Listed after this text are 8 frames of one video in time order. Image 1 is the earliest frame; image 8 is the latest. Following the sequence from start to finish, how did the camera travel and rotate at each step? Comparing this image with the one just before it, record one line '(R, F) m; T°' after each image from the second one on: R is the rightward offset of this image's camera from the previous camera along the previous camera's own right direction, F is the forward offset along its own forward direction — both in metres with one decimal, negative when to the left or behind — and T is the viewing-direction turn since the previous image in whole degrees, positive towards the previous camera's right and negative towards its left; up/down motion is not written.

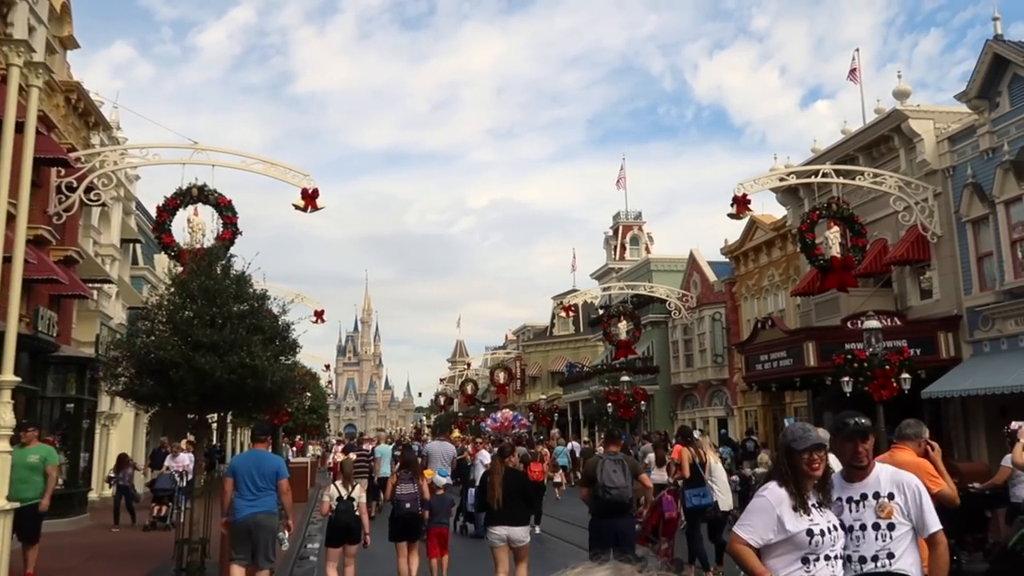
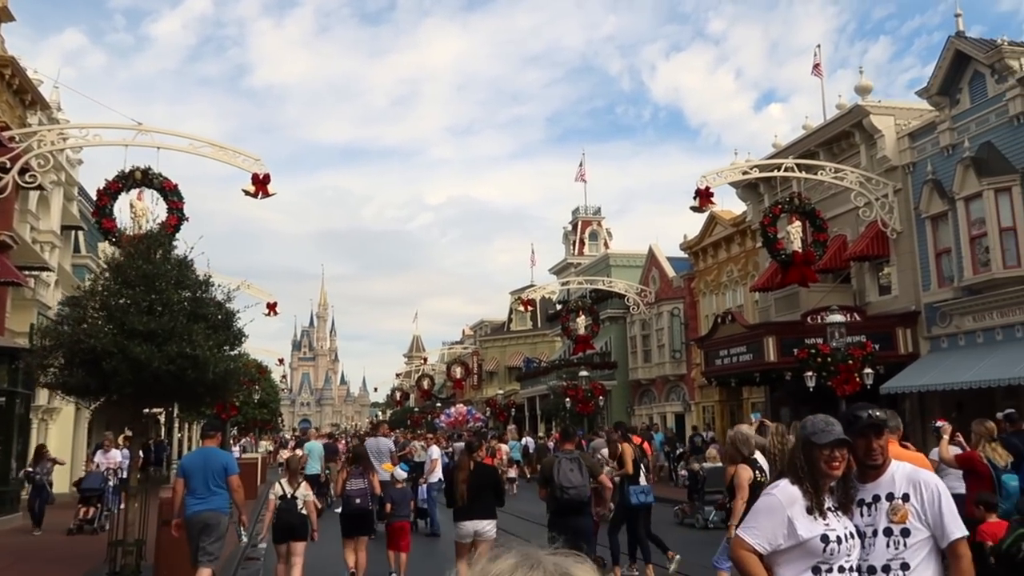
(0.0, +0.4) m; +3°
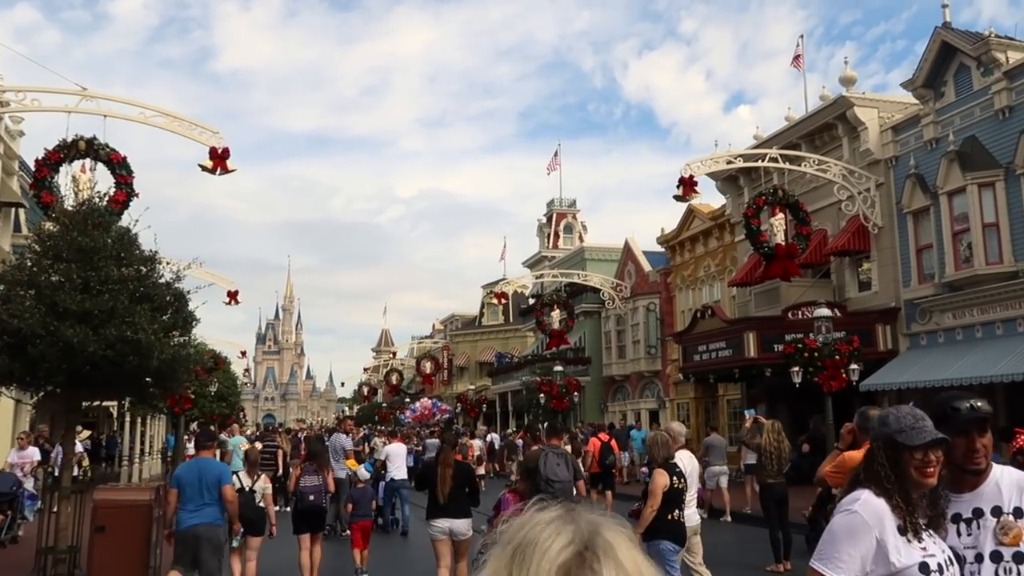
(-0.1, +0.7) m; +2°
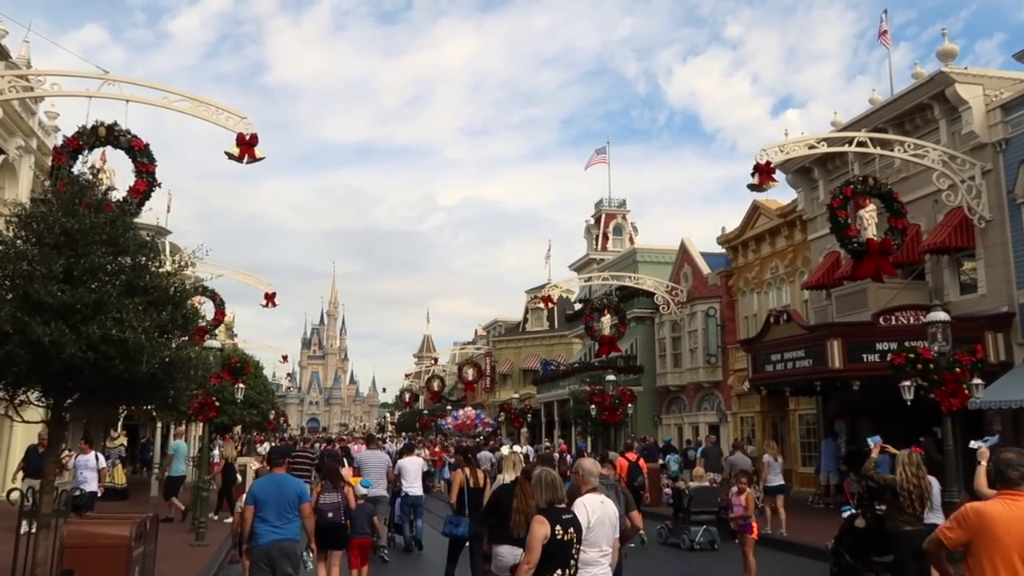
(-0.2, +2.0) m; -3°
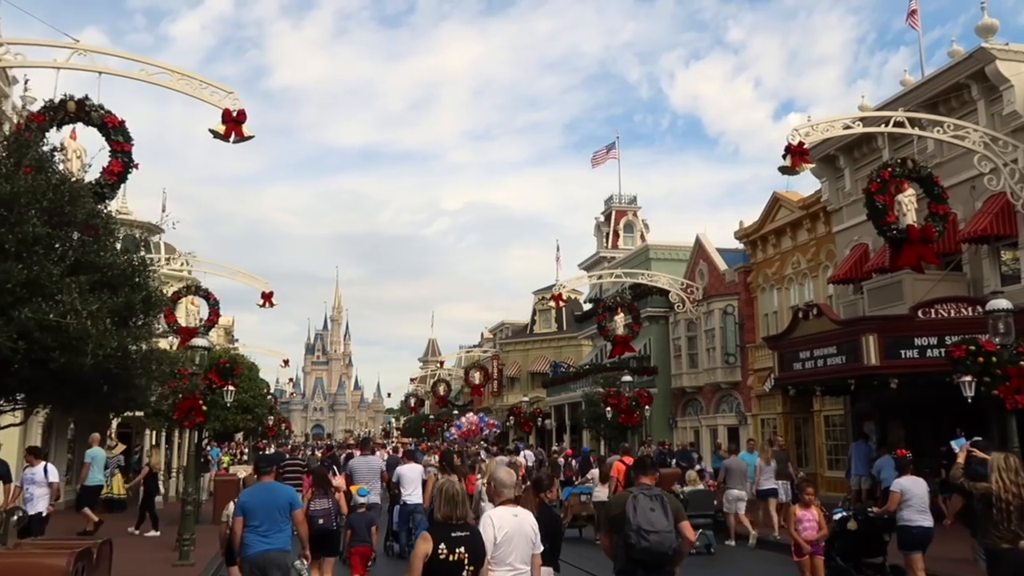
(-0.2, +1.1) m; 0°
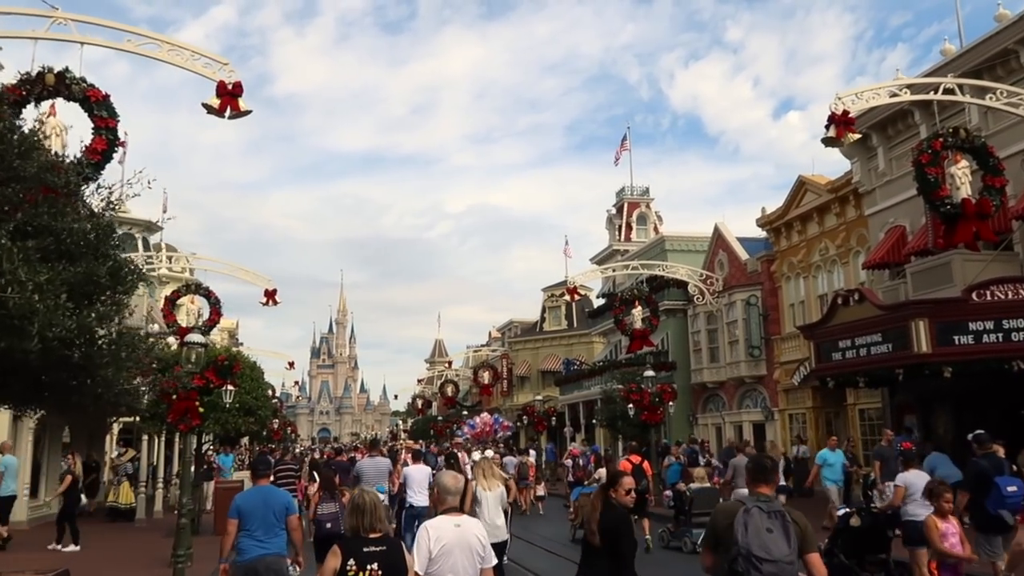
(-0.3, +1.2) m; 0°
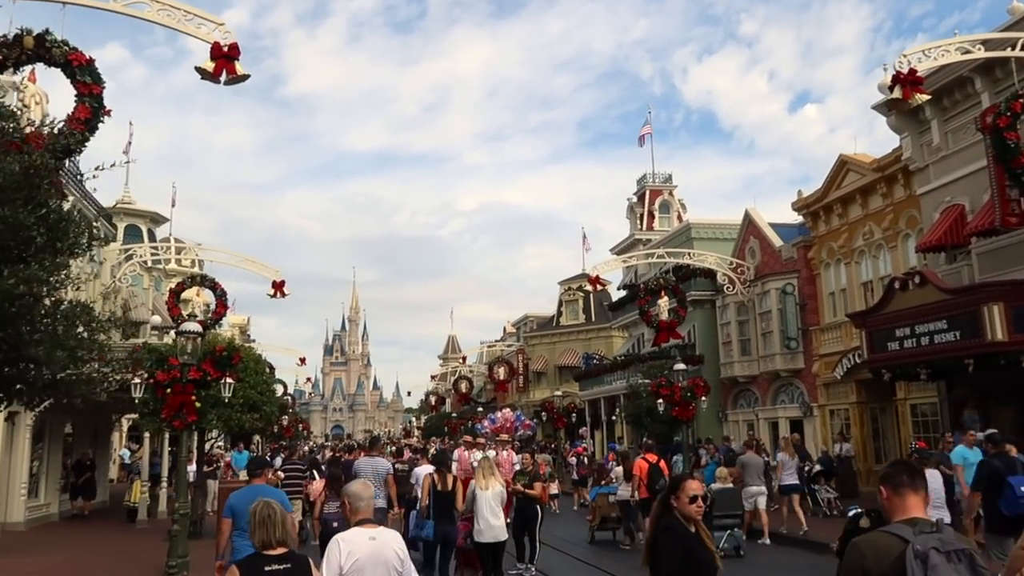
(-0.2, +1.5) m; -1°
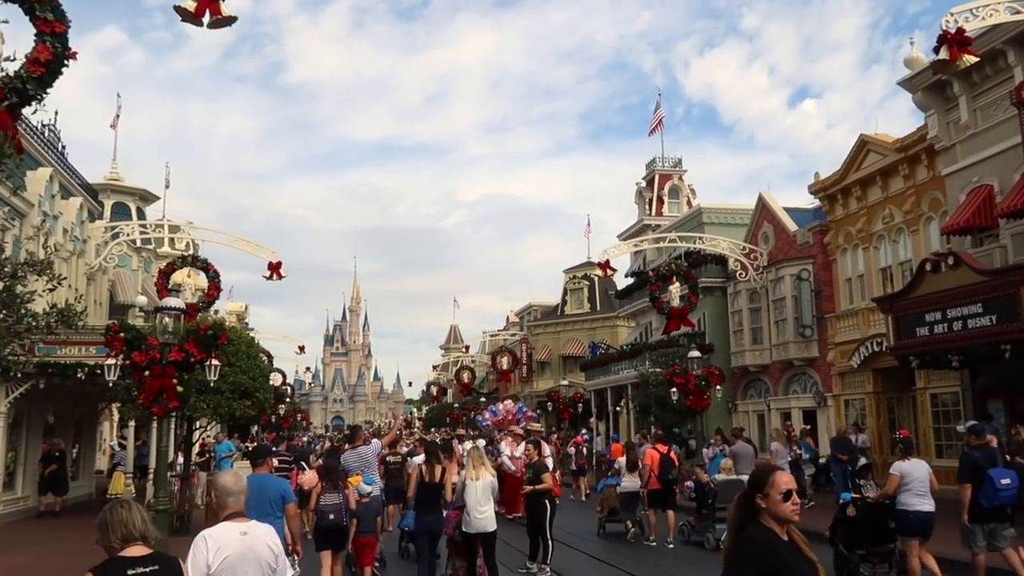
(-0.1, +0.8) m; 0°
